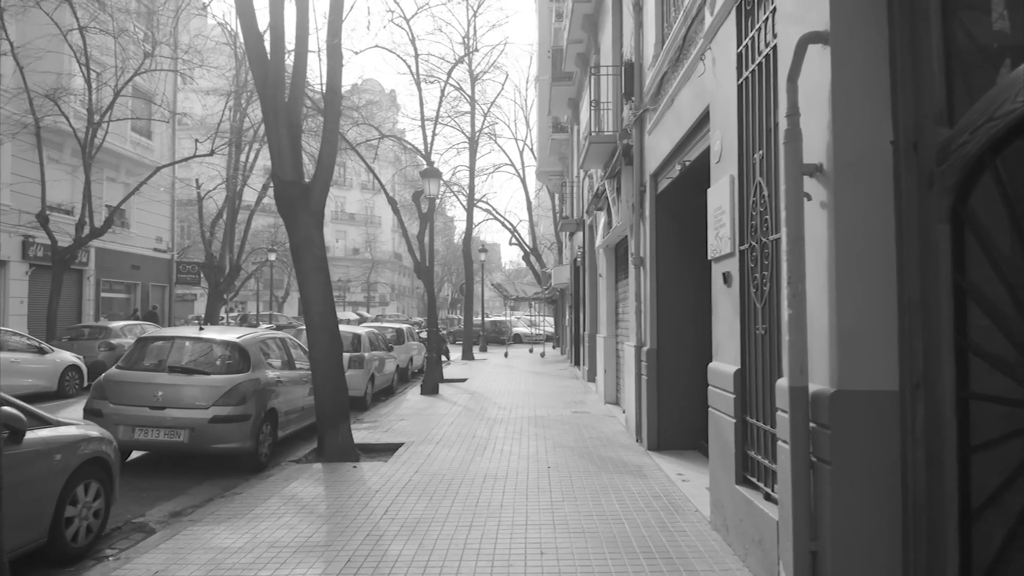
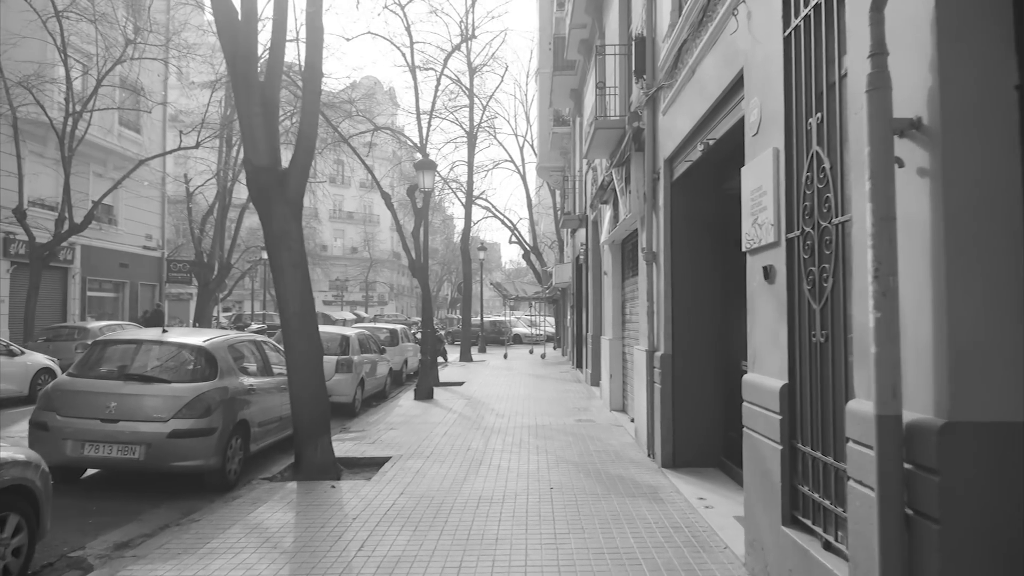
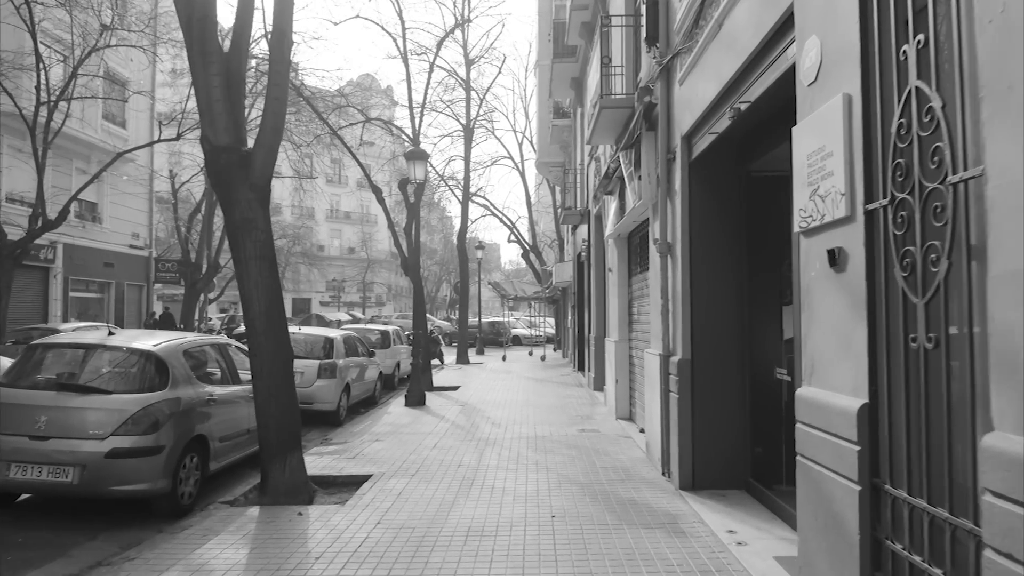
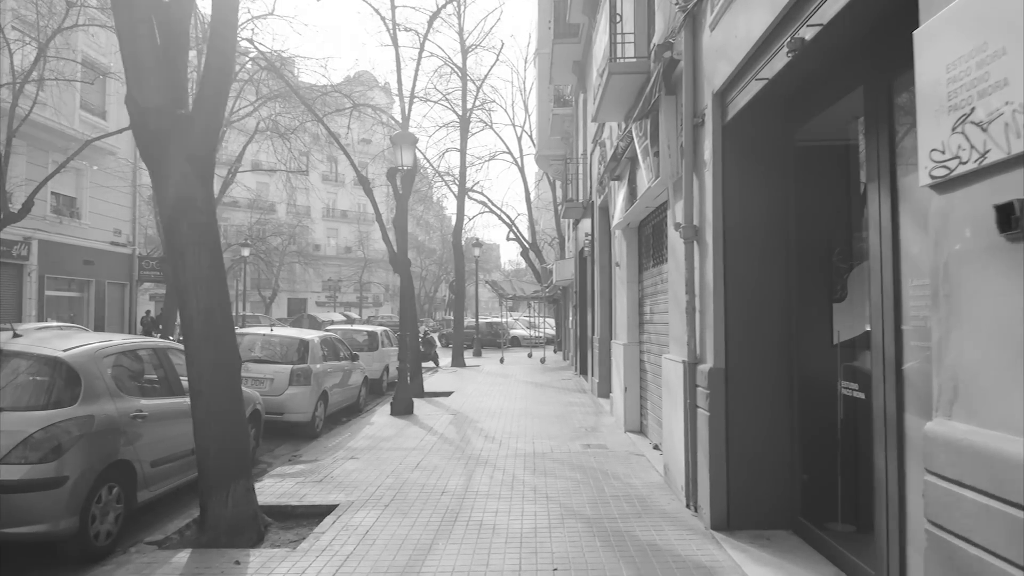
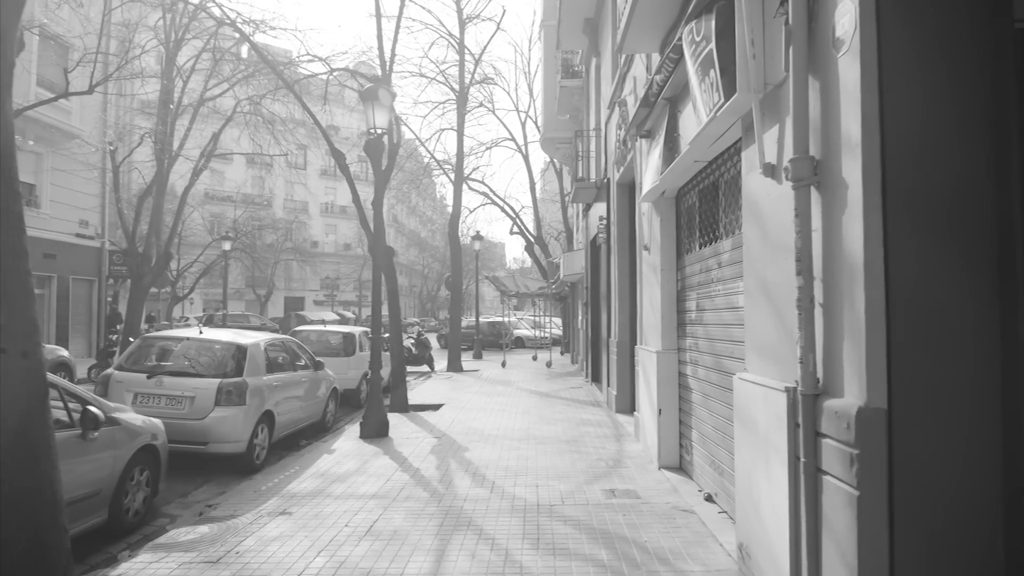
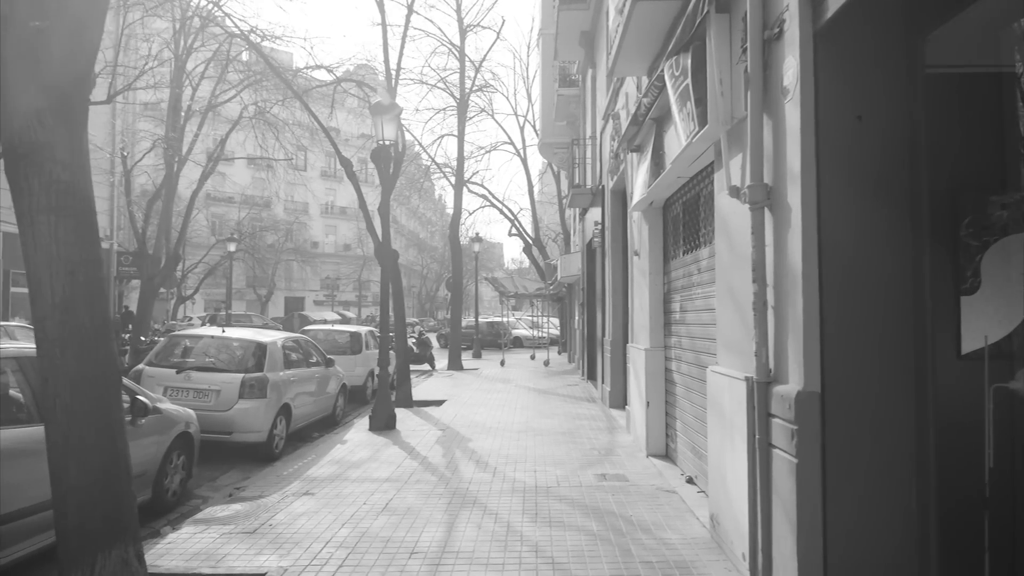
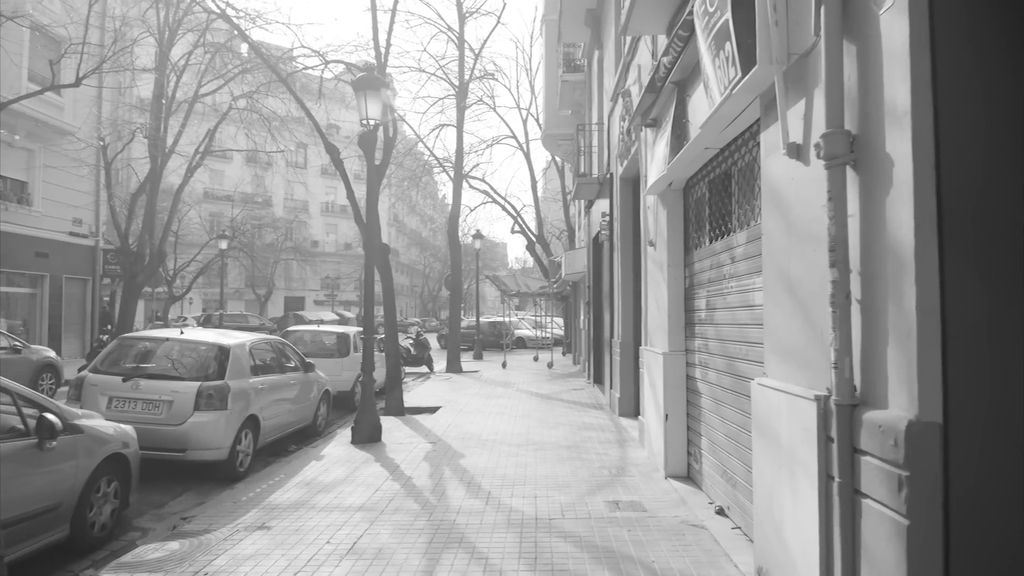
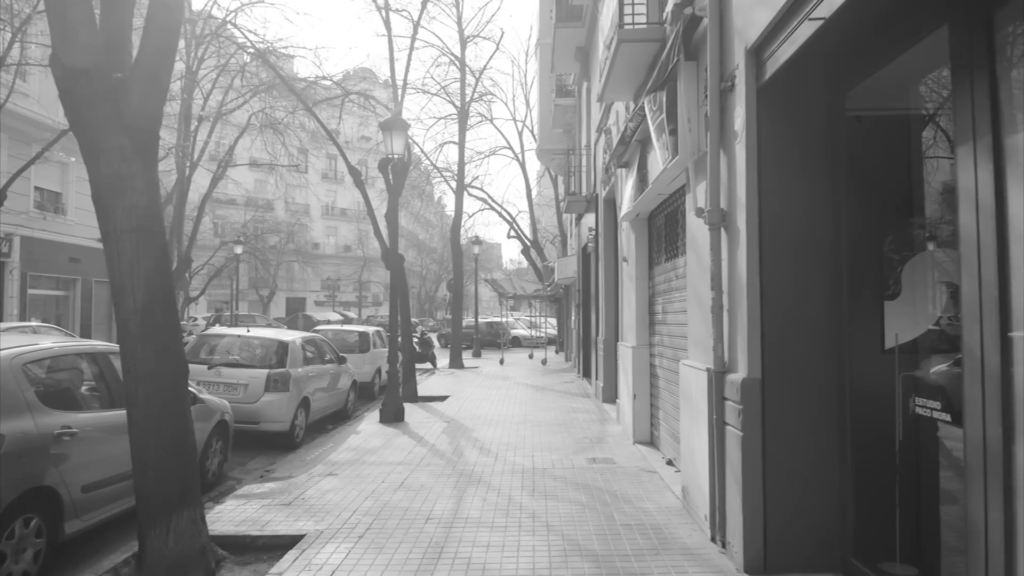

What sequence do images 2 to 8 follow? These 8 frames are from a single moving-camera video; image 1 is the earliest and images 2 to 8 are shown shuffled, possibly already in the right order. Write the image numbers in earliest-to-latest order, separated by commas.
2, 3, 4, 8, 6, 5, 7
